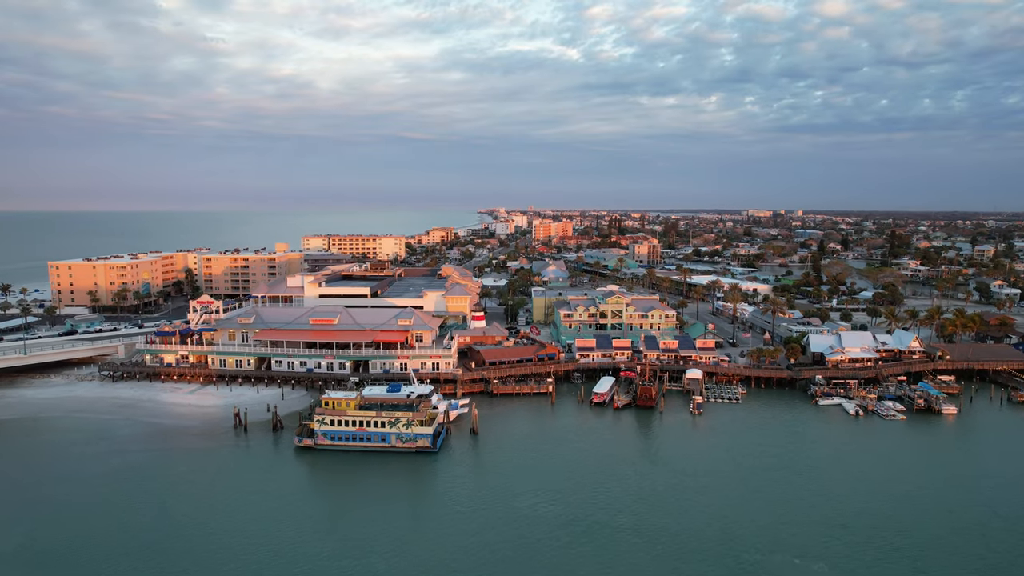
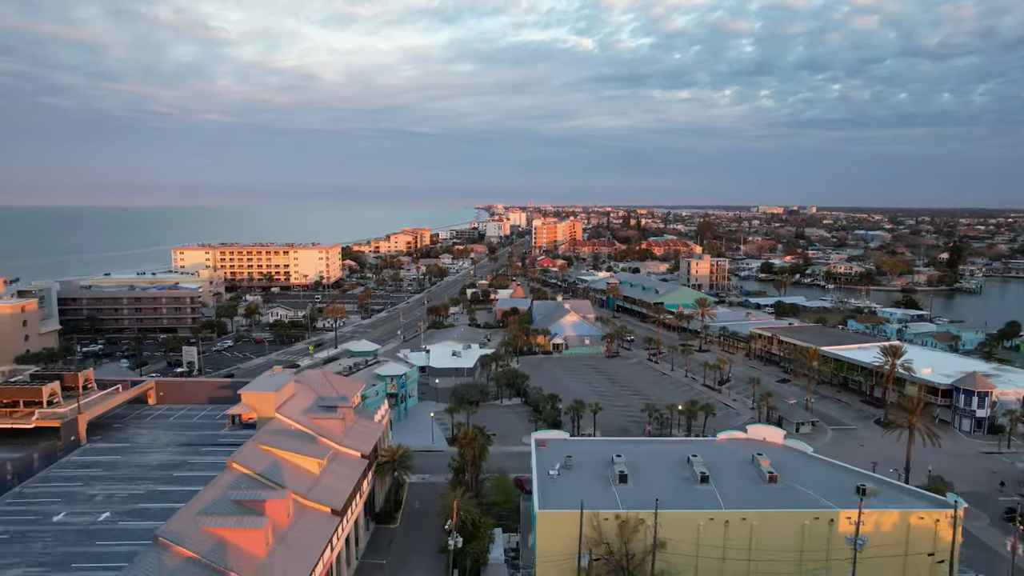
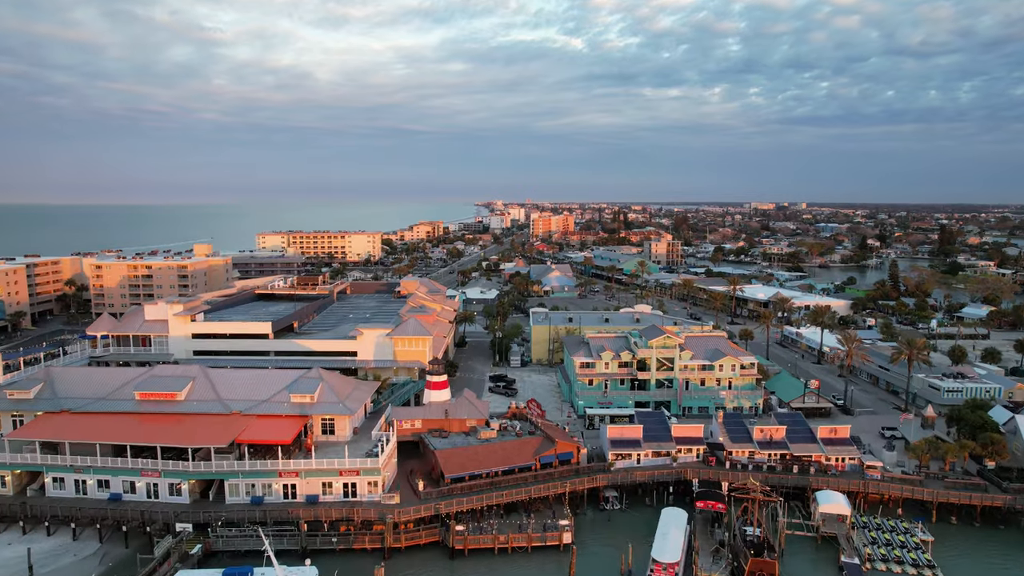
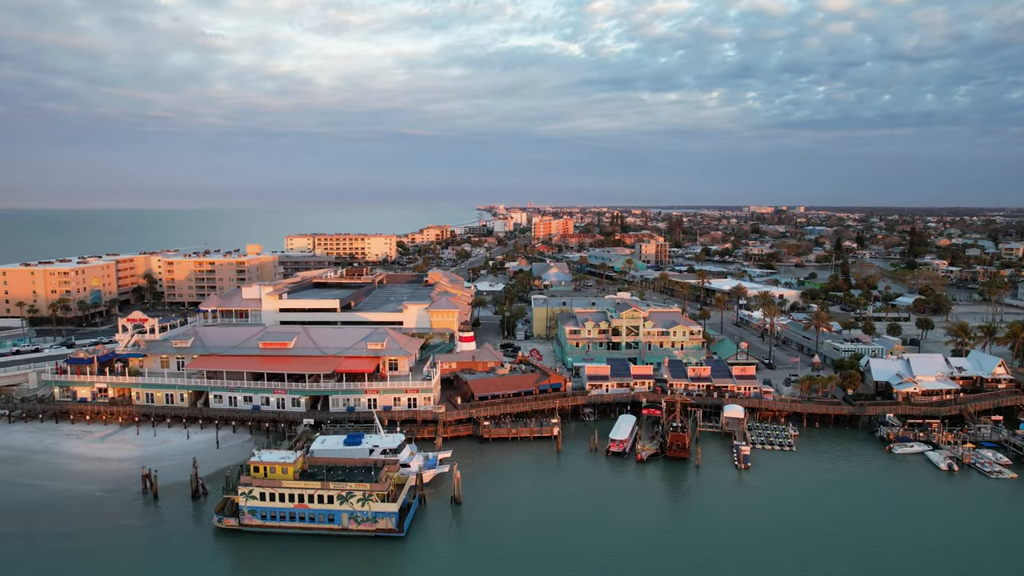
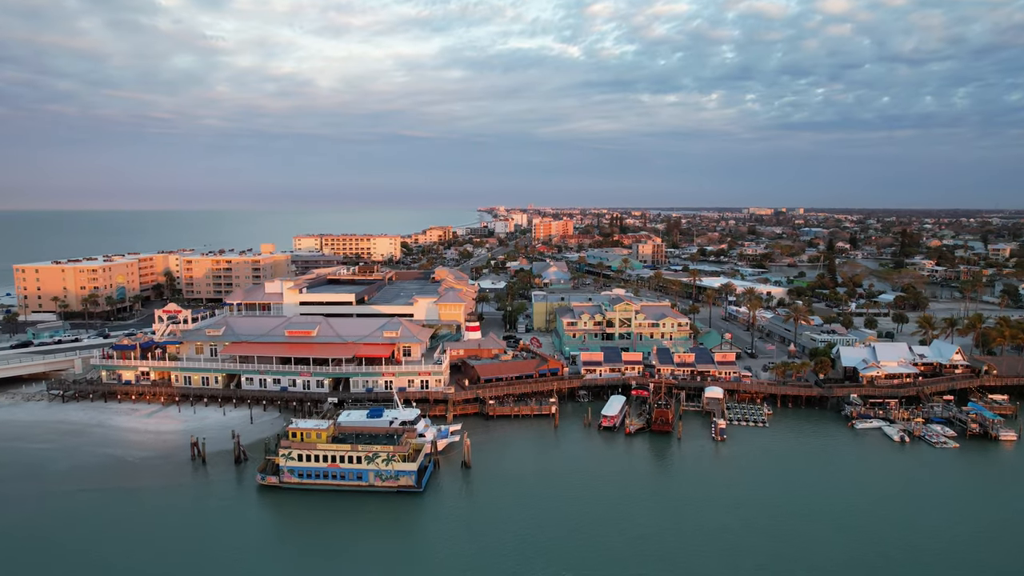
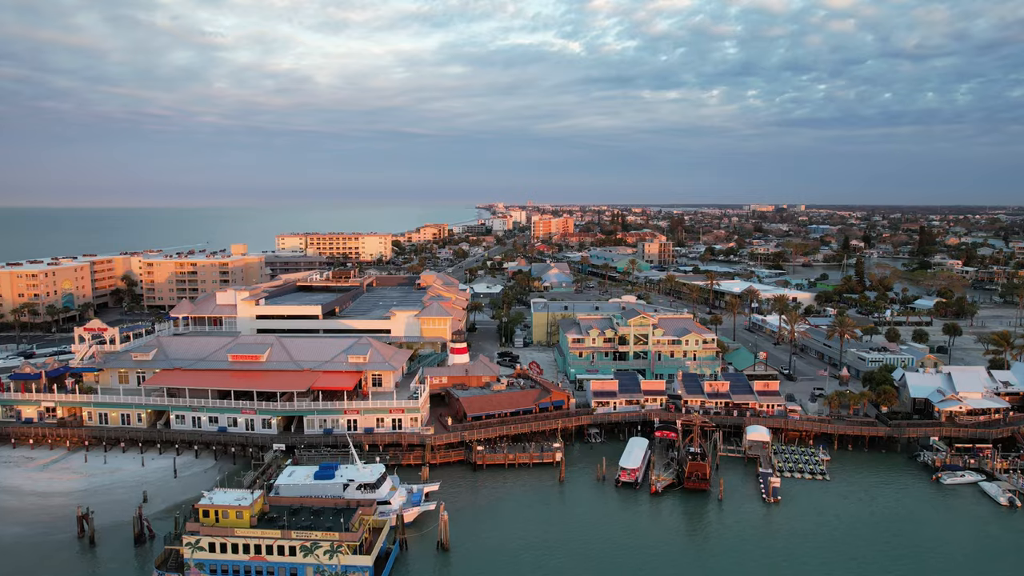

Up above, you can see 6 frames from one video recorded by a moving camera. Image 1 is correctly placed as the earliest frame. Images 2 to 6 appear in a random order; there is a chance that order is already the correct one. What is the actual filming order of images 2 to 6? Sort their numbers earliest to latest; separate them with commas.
5, 4, 6, 3, 2
